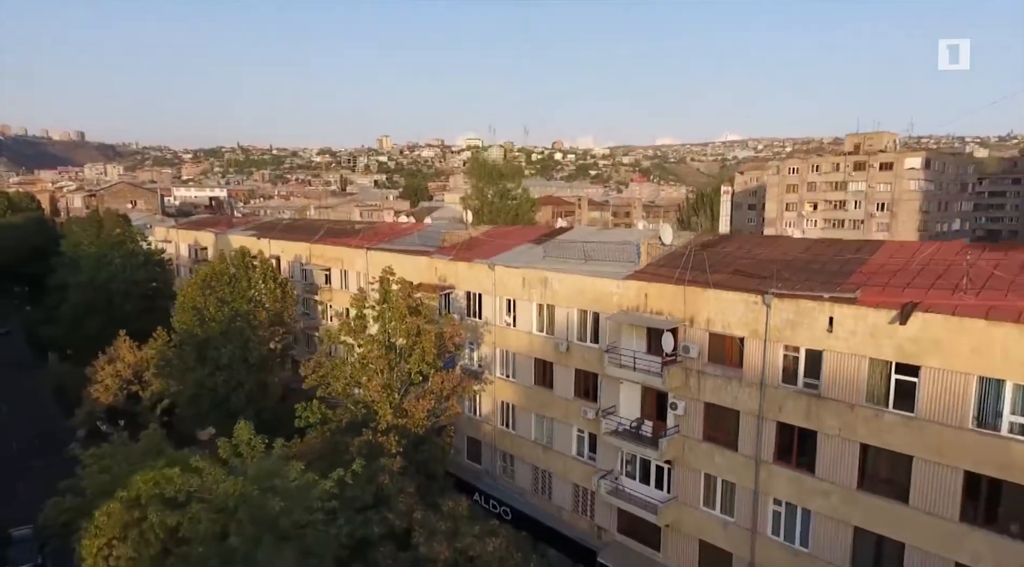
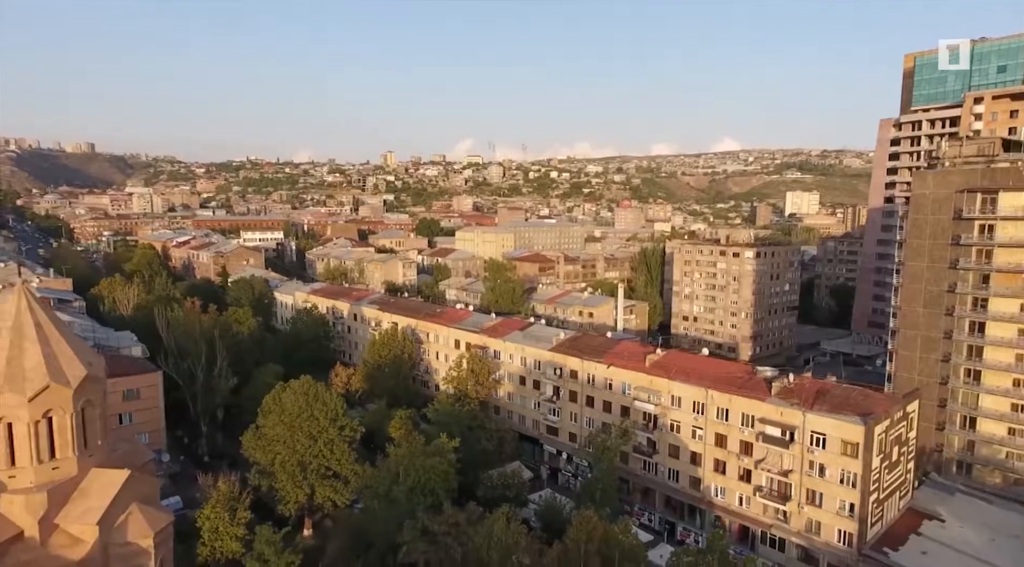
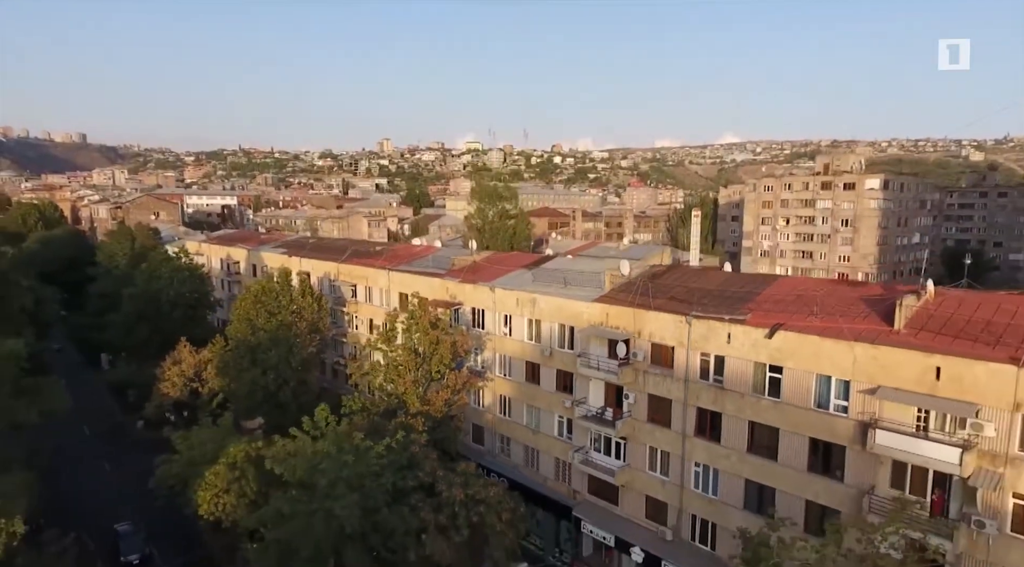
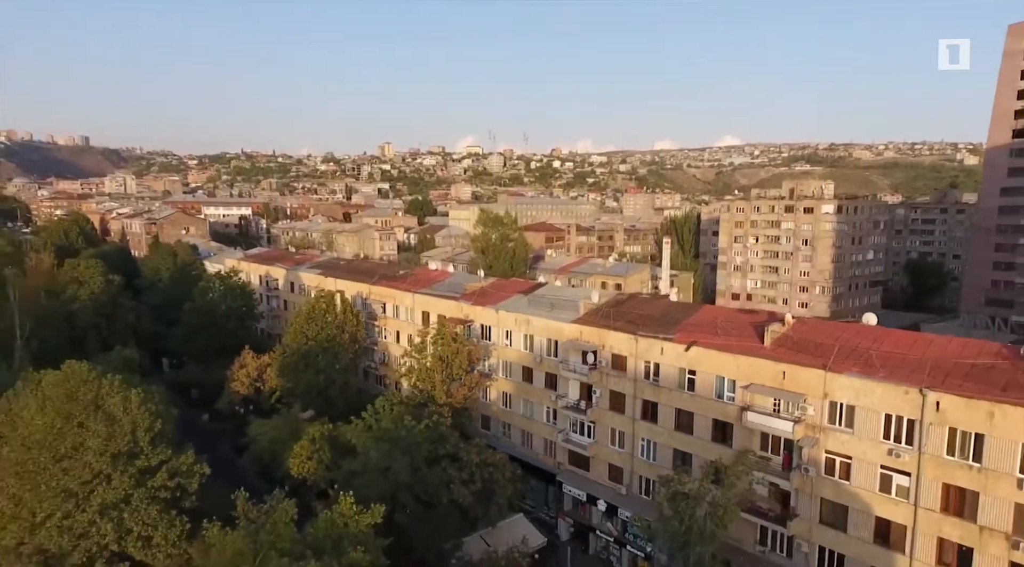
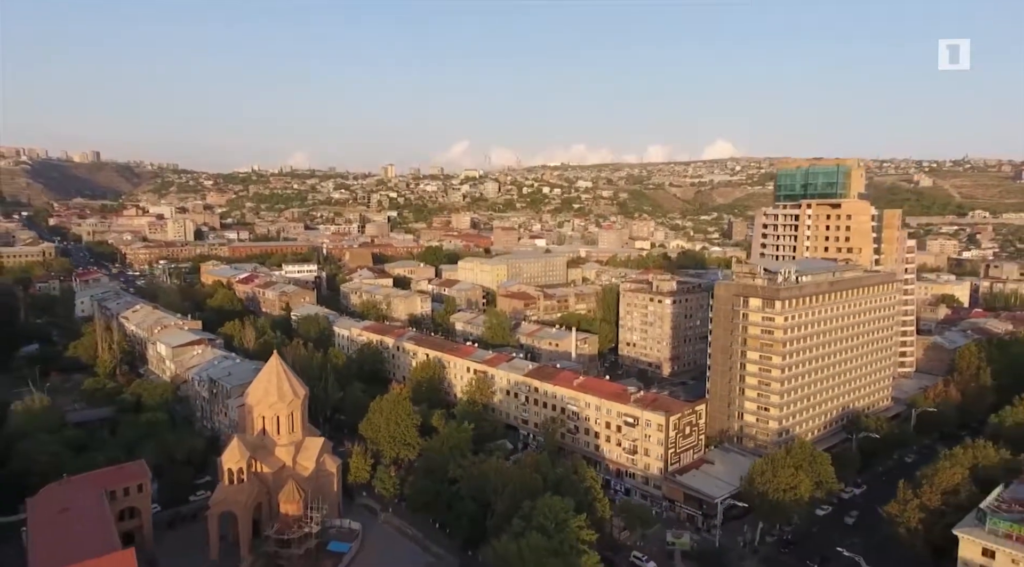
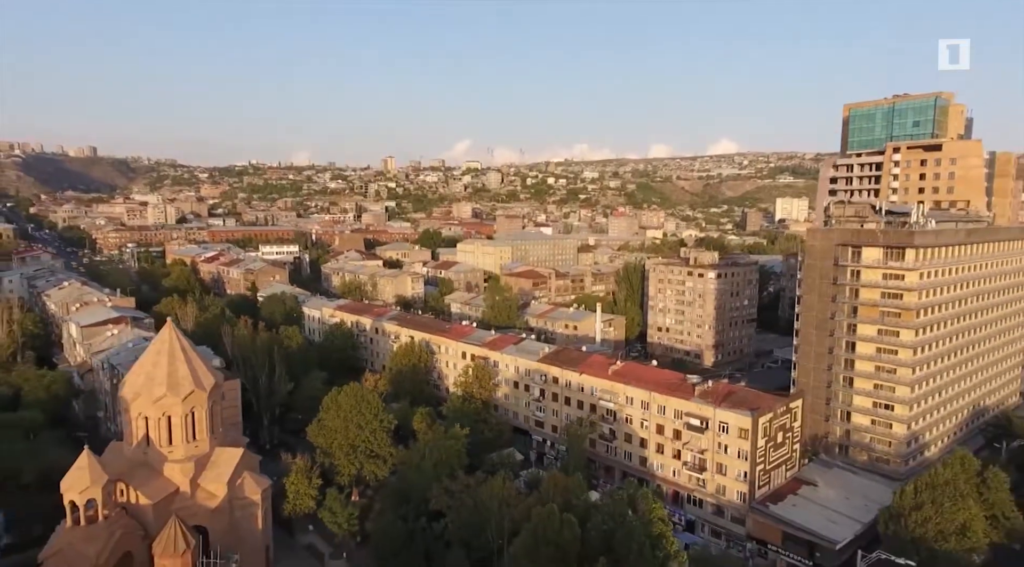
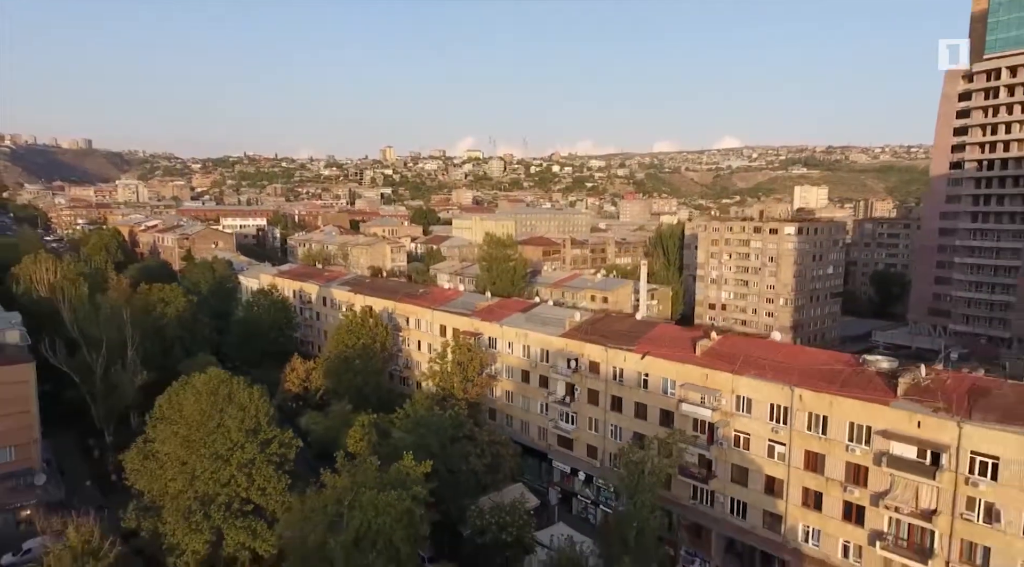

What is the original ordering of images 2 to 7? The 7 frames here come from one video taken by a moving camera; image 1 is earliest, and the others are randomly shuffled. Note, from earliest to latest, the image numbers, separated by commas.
3, 4, 7, 2, 6, 5
